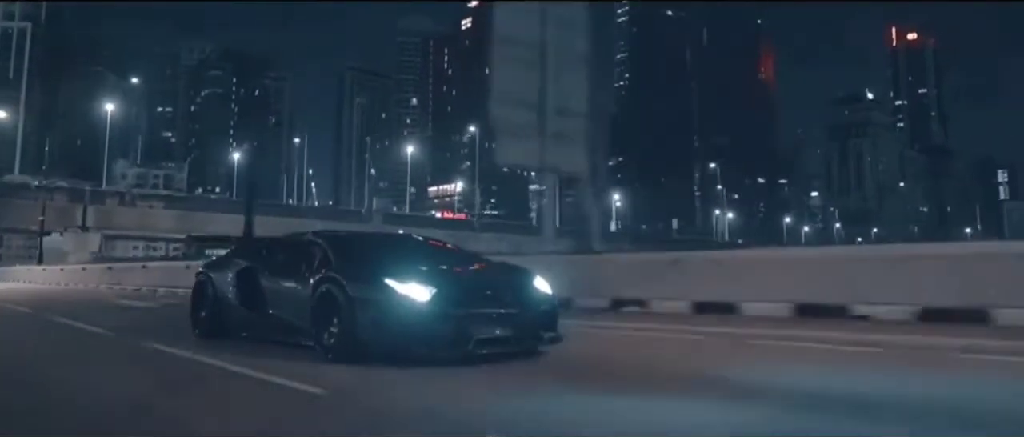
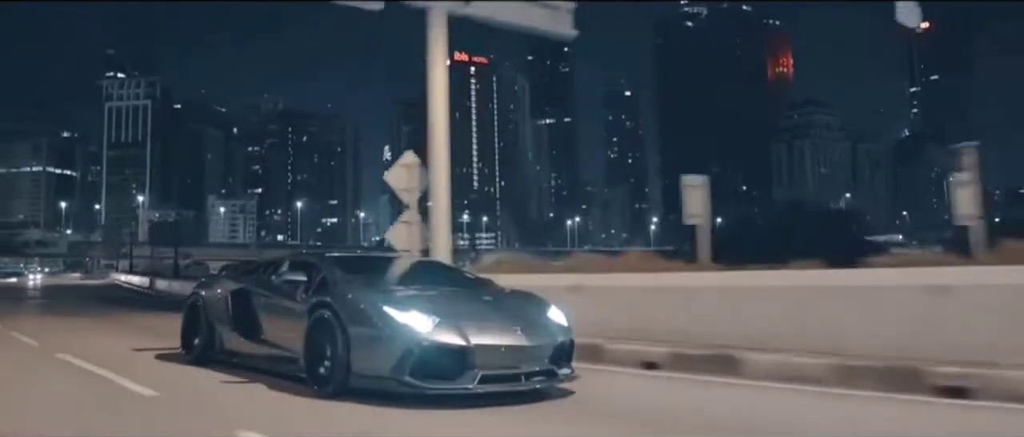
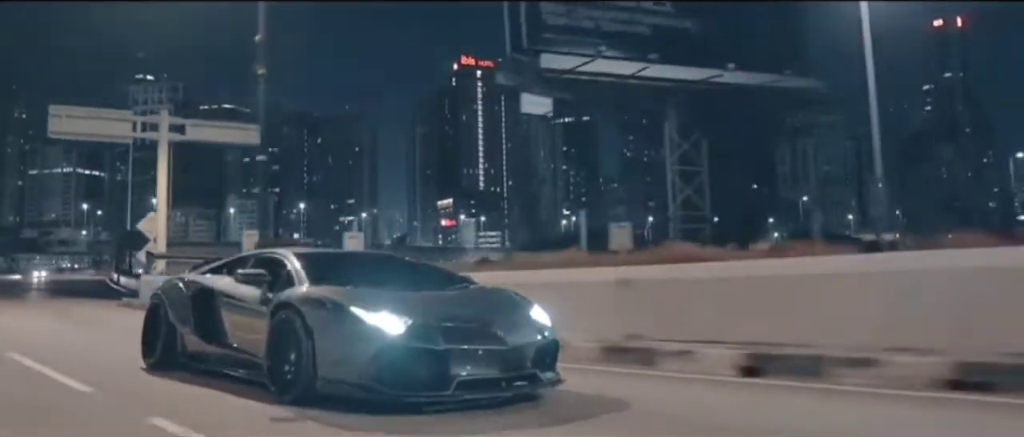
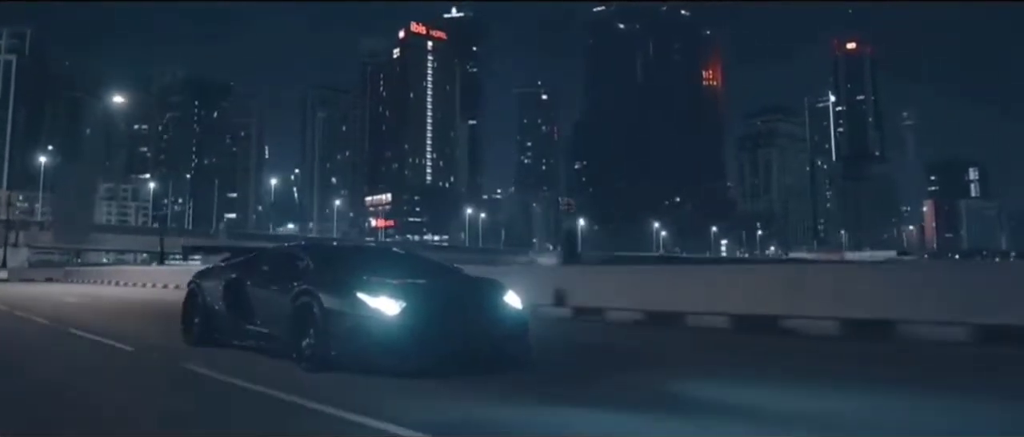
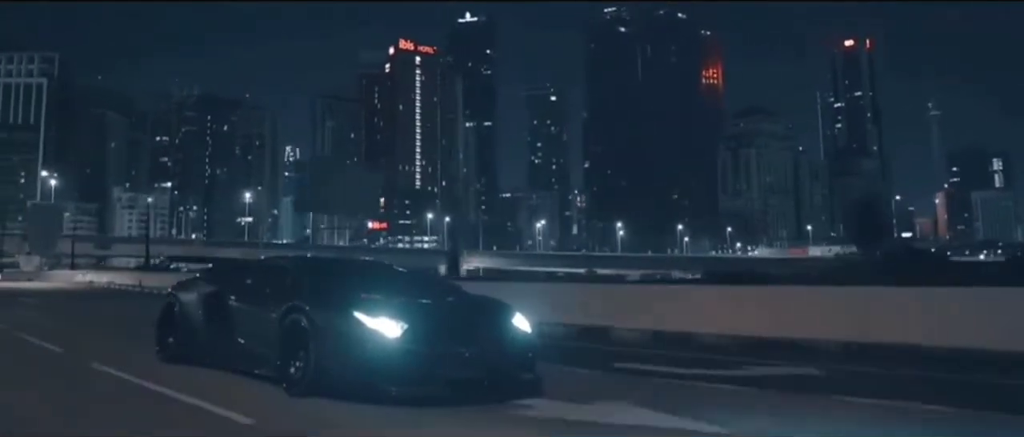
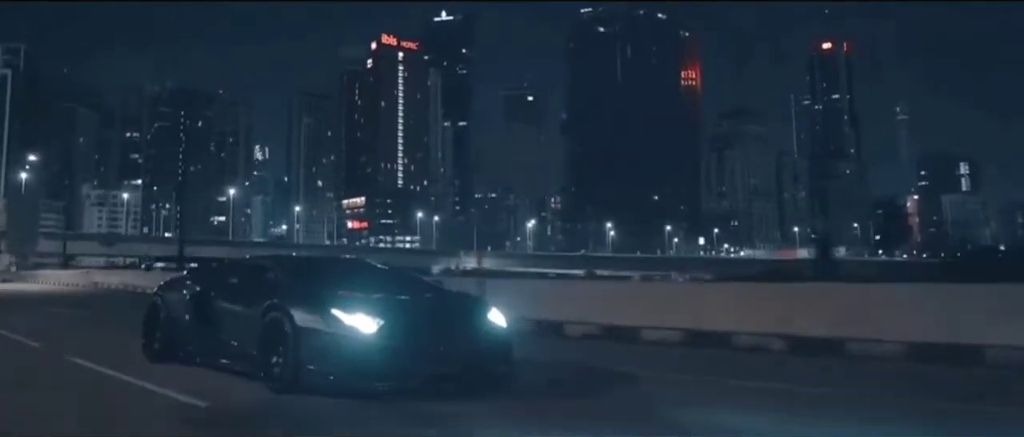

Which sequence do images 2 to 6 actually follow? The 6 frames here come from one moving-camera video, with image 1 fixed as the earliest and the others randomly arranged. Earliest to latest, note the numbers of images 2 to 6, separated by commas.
4, 6, 5, 2, 3
